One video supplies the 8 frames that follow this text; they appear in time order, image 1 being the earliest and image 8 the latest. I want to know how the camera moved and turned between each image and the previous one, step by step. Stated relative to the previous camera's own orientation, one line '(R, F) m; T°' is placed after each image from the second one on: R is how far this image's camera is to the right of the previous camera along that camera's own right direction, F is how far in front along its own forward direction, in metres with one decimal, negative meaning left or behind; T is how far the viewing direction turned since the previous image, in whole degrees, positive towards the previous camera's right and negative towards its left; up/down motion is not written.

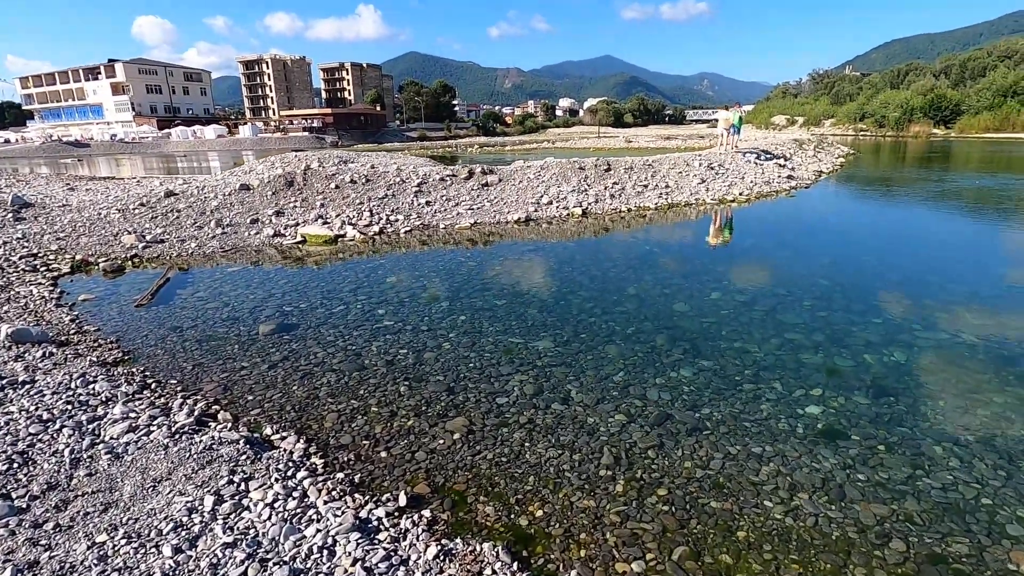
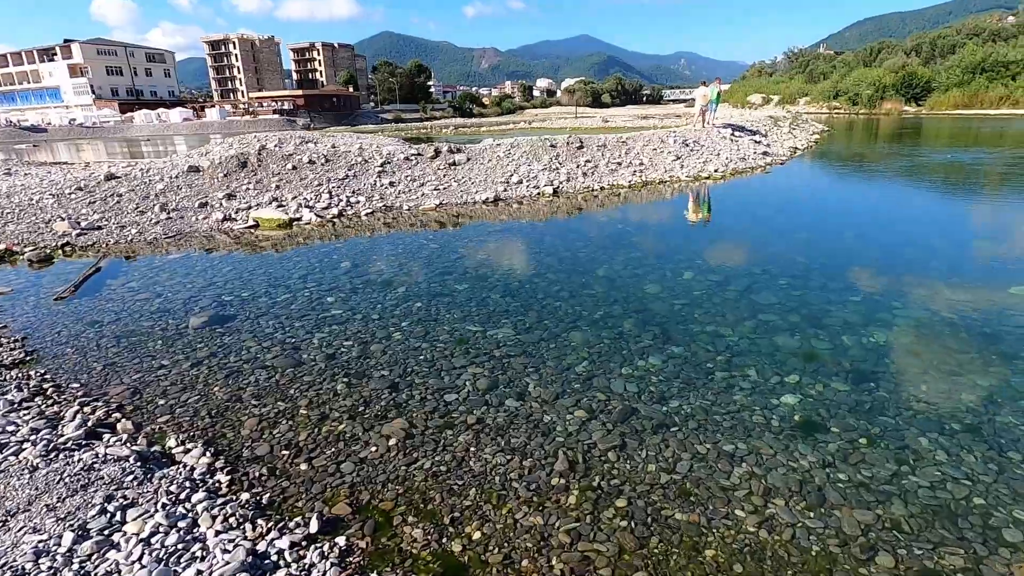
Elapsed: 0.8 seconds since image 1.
(+0.5, +0.8) m; +2°
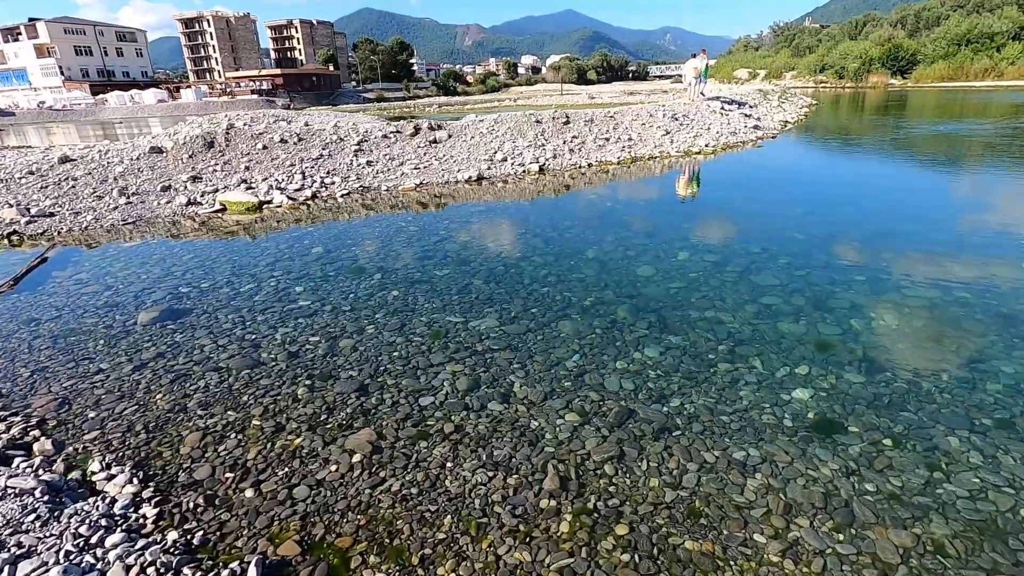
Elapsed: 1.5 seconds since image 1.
(+0.1, +0.8) m; +1°
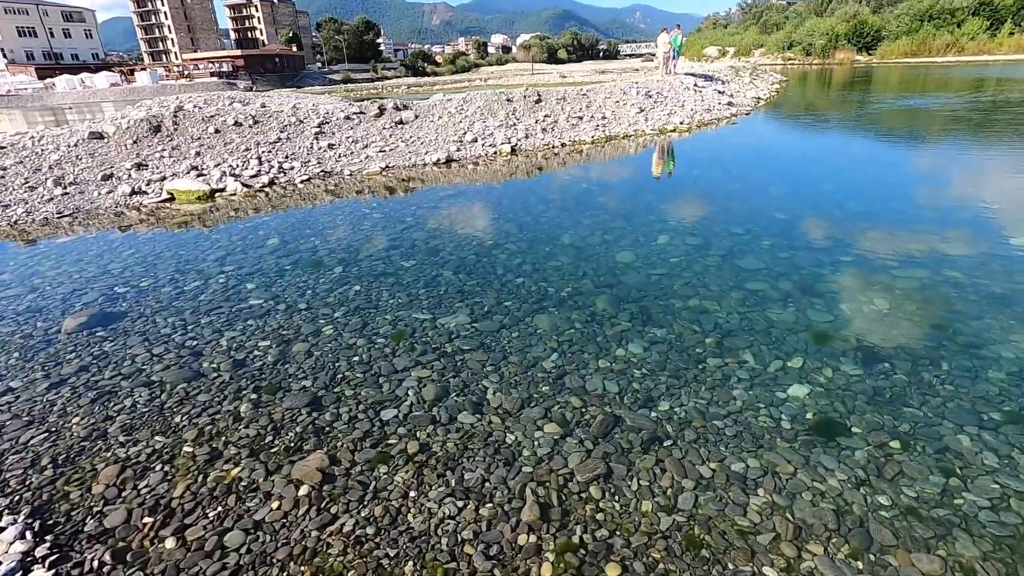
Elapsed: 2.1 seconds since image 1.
(+0.1, +0.7) m; +3°
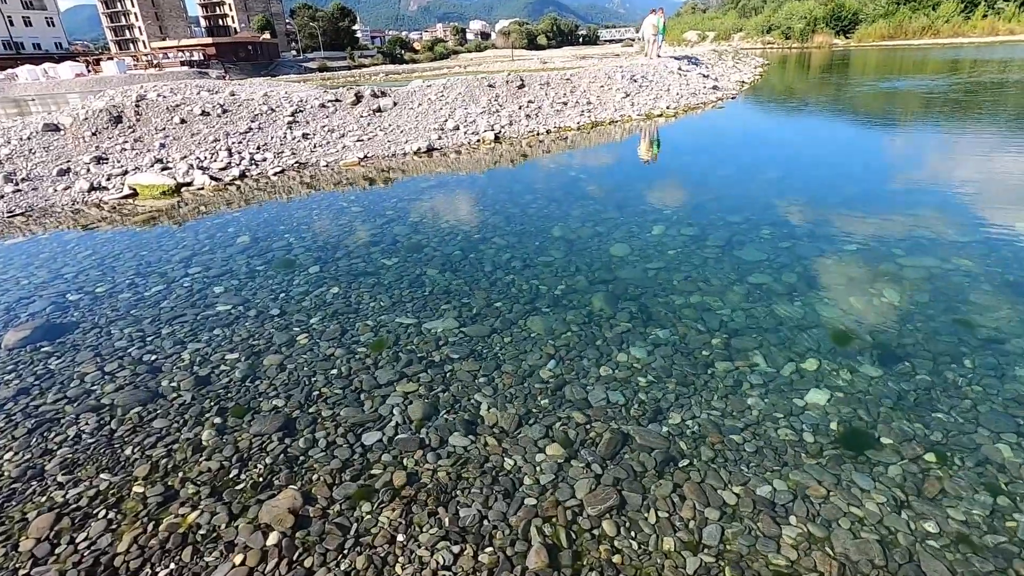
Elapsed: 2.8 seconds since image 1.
(-0.1, +0.6) m; +2°
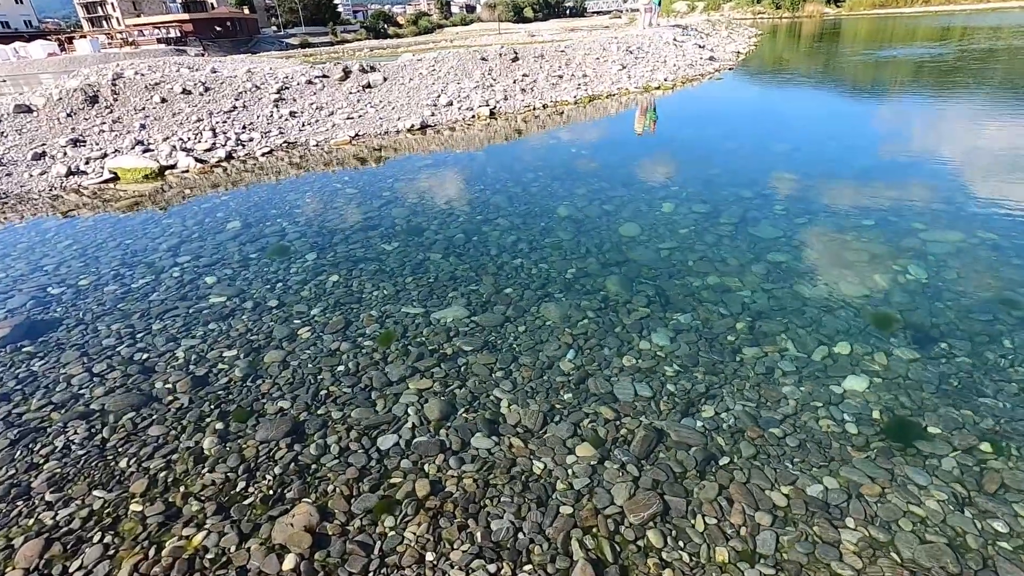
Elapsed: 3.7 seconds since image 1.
(-0.3, +0.4) m; +1°
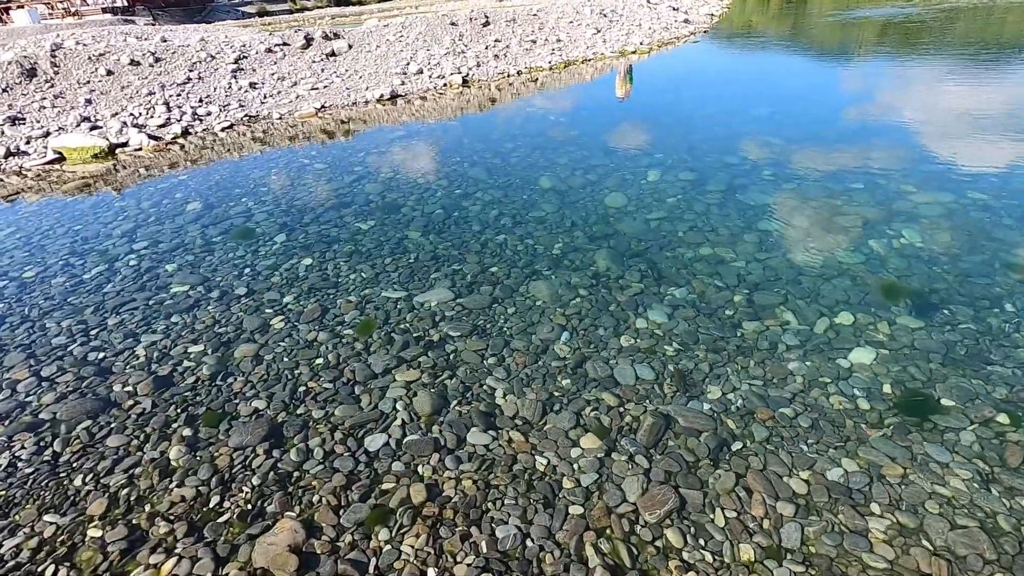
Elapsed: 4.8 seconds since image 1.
(-0.1, +0.4) m; +3°
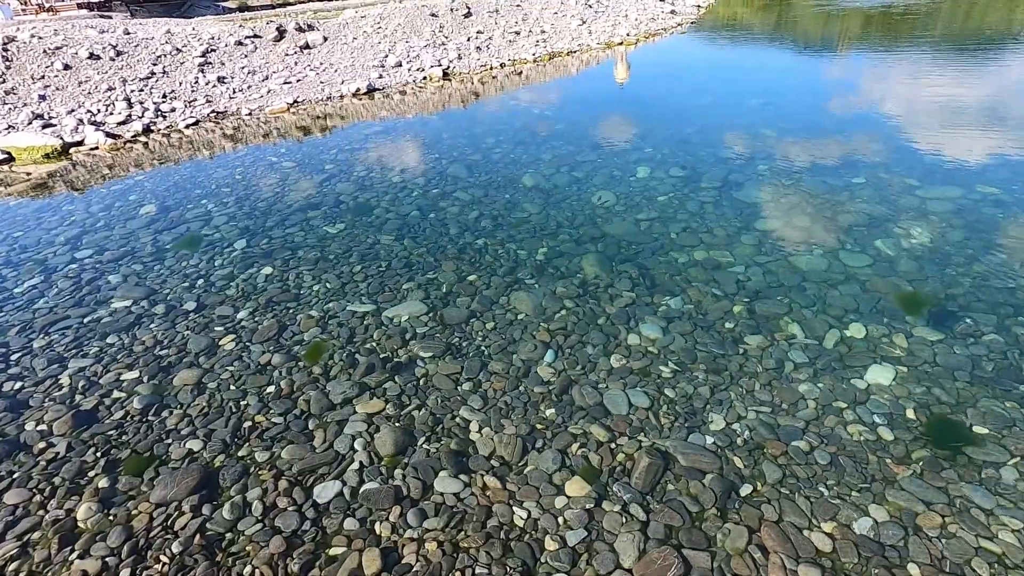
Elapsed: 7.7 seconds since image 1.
(+0.1, +0.6) m; +1°
